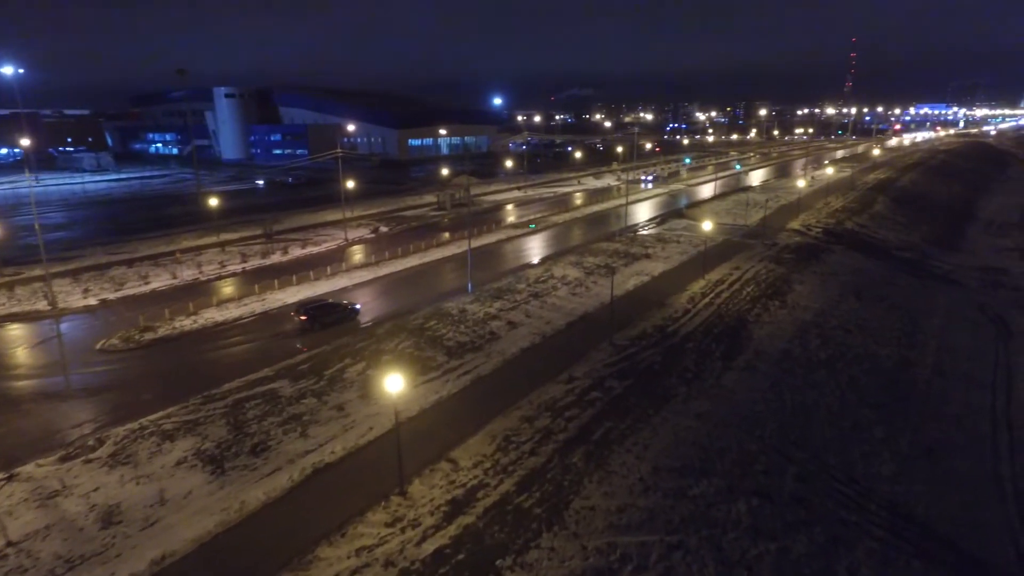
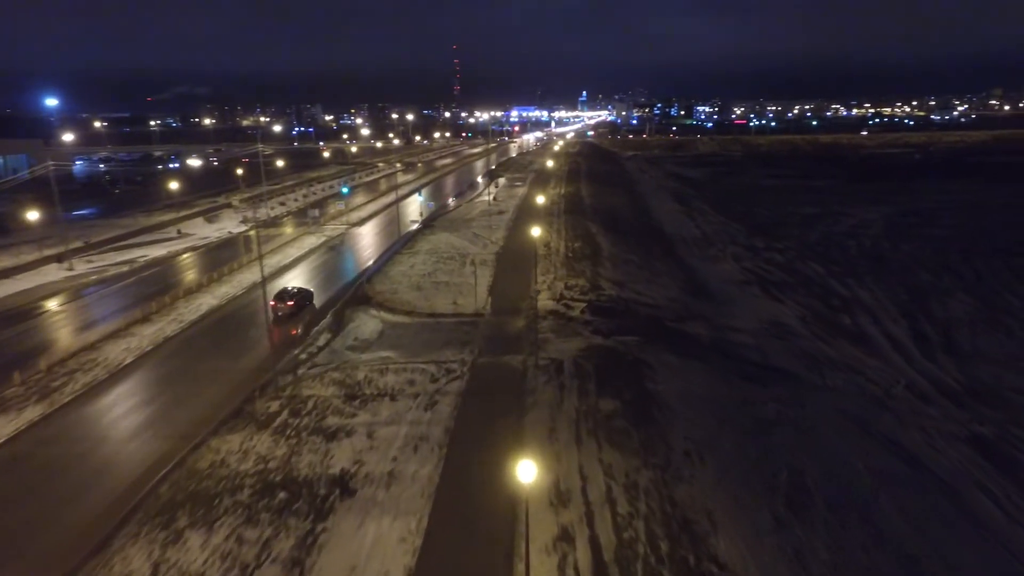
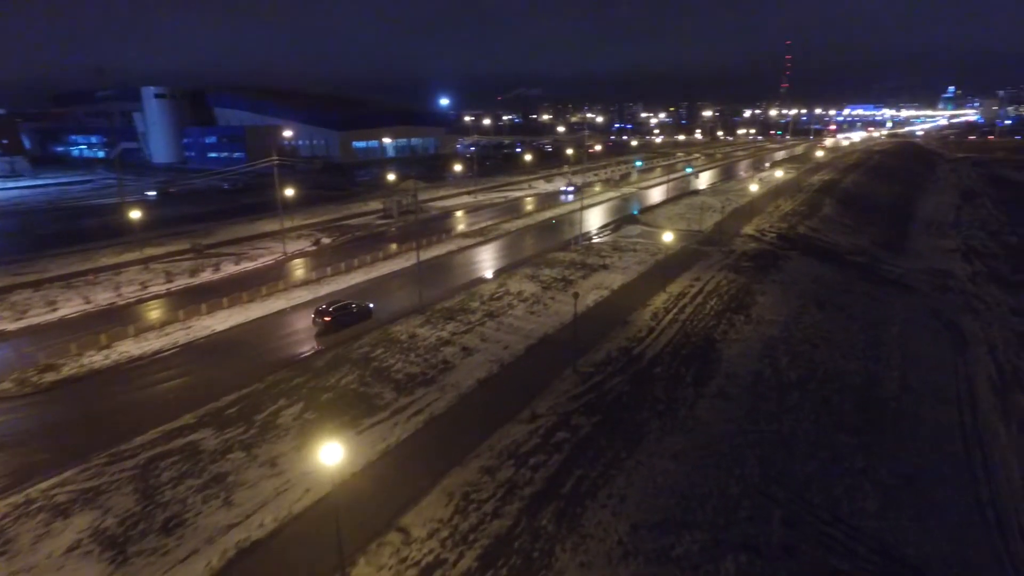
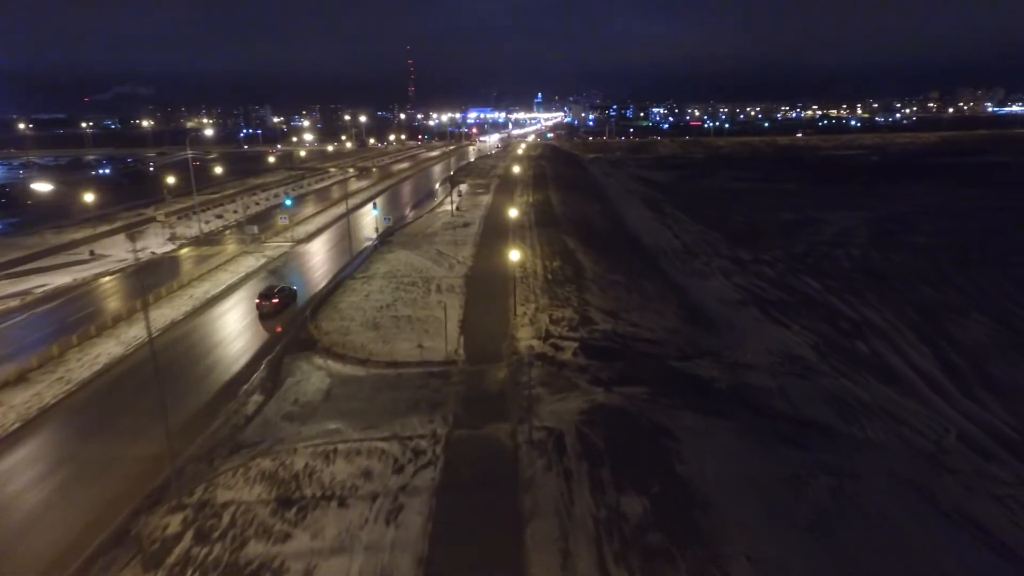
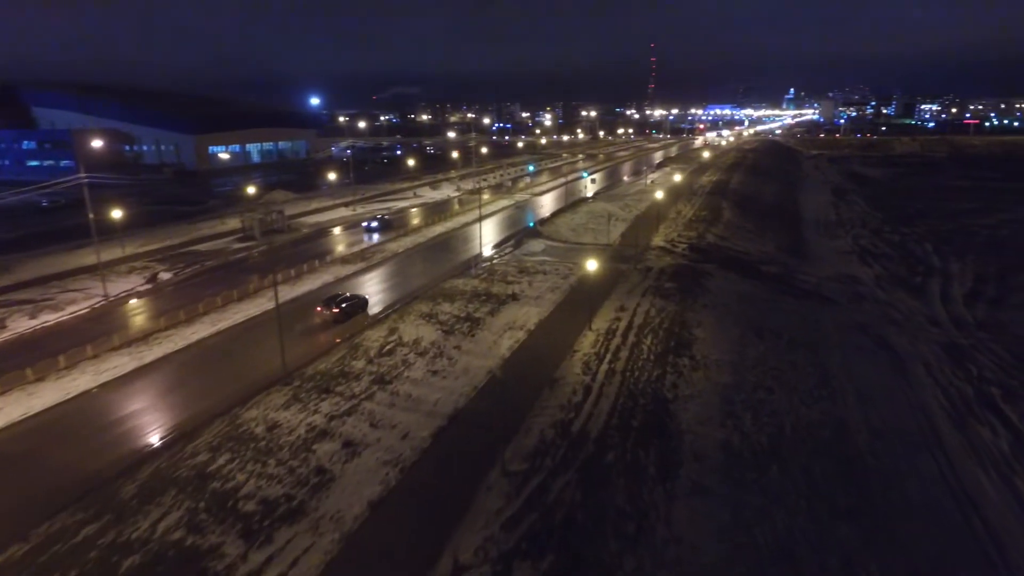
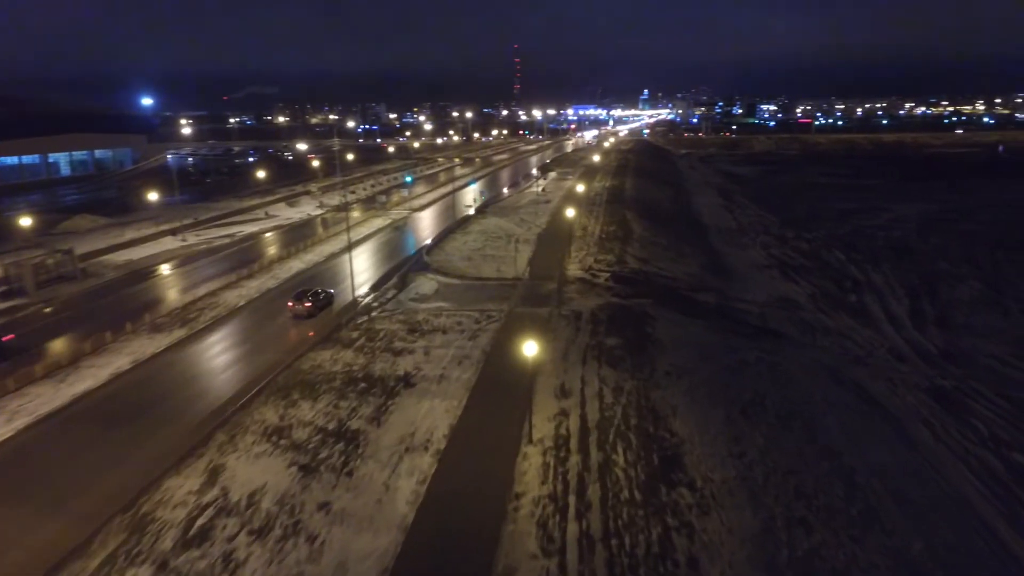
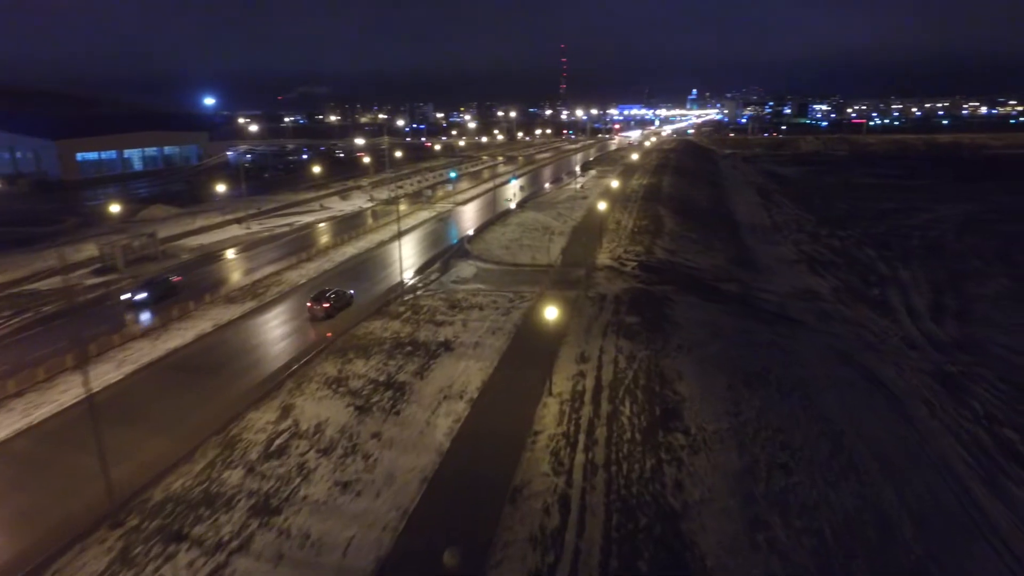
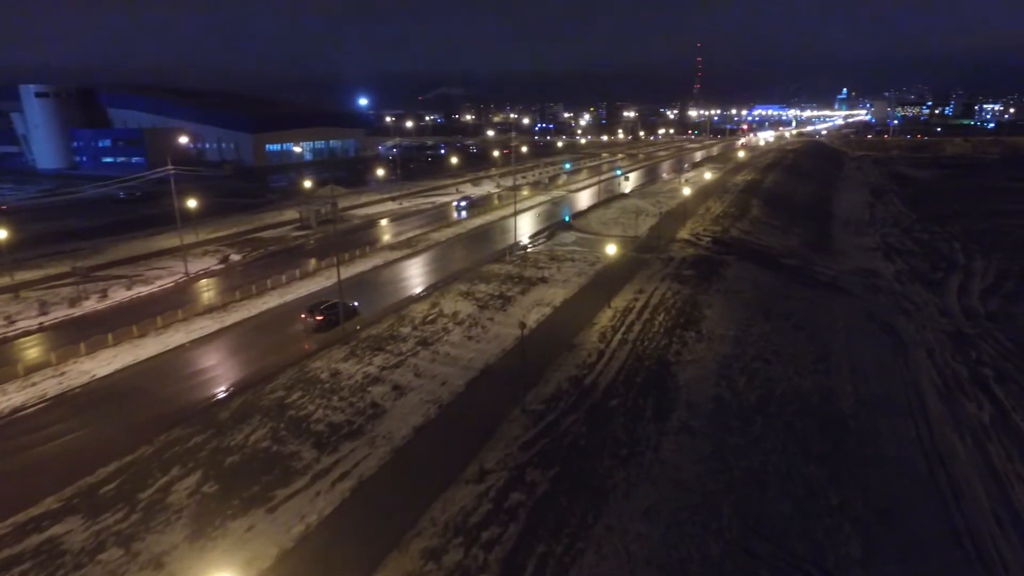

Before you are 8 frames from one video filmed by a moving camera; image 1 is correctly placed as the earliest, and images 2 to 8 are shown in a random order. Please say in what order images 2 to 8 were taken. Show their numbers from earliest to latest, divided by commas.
3, 8, 5, 7, 6, 2, 4
